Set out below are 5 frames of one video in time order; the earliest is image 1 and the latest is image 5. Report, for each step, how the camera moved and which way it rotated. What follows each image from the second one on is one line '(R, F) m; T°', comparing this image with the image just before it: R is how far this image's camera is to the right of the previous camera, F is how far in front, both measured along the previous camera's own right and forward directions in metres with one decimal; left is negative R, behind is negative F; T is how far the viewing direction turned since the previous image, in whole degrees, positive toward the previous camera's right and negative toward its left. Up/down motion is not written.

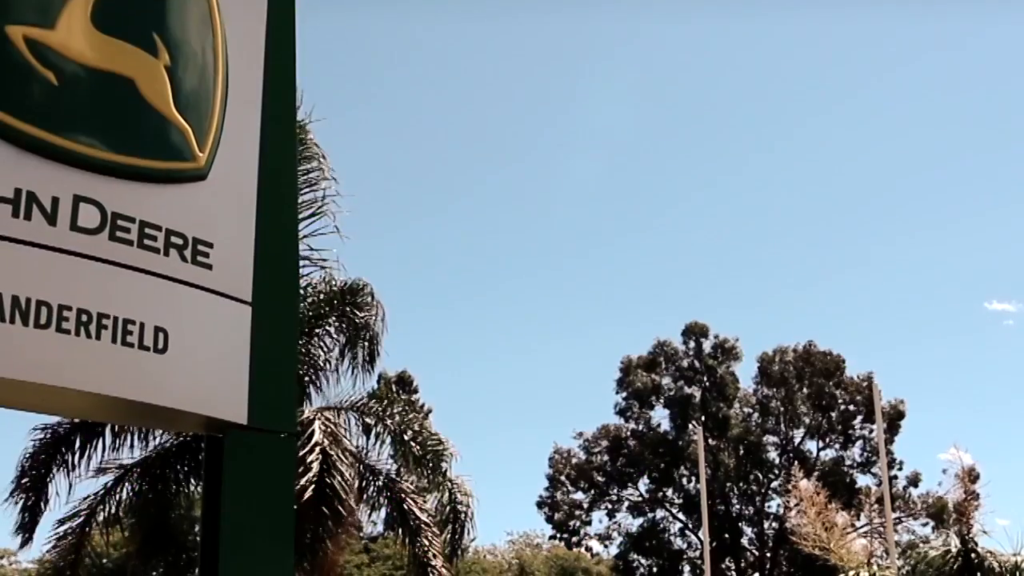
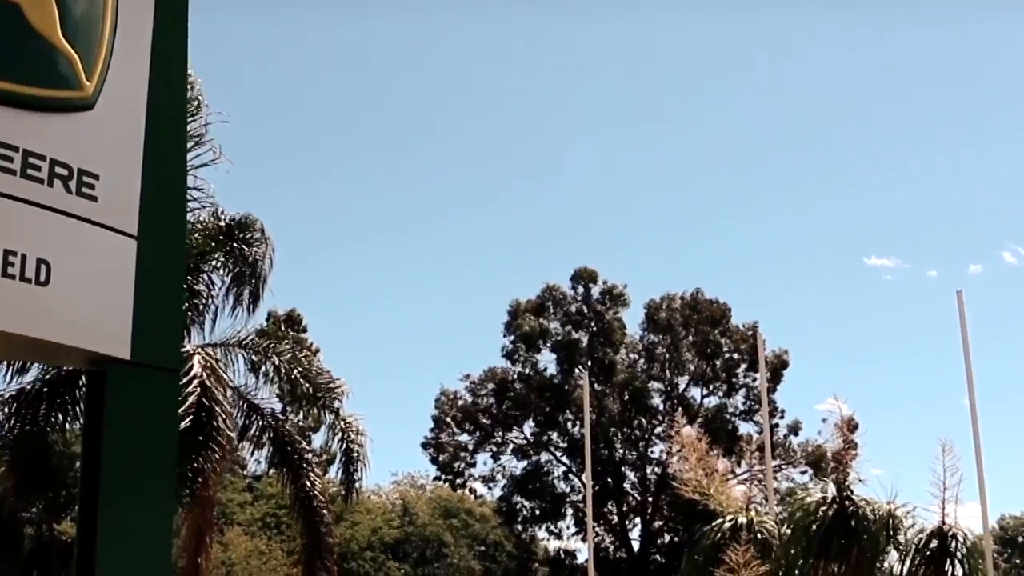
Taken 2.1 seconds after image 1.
(0.0, 0.0) m; +4°
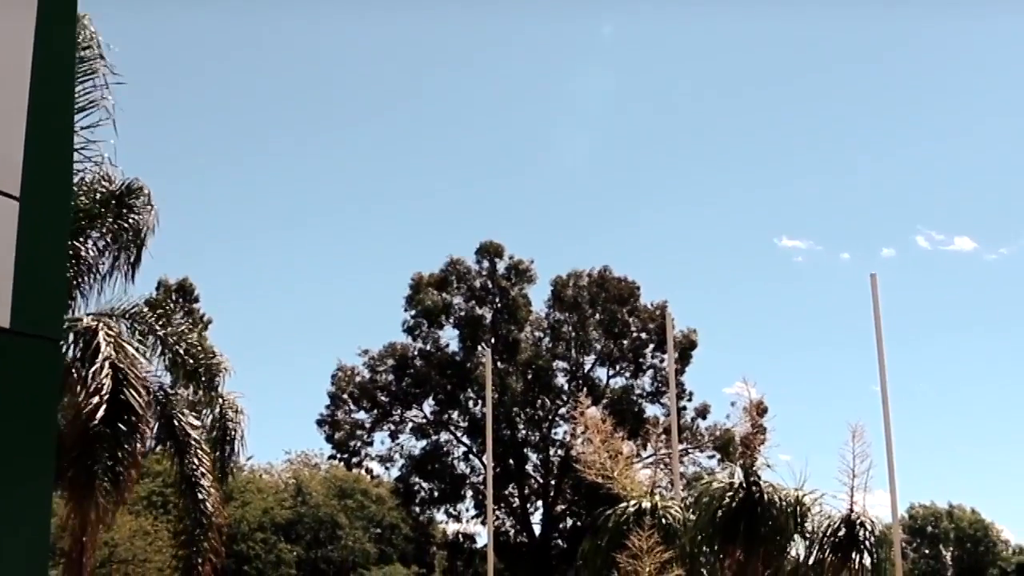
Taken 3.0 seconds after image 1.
(+0.1, +0.6) m; +3°
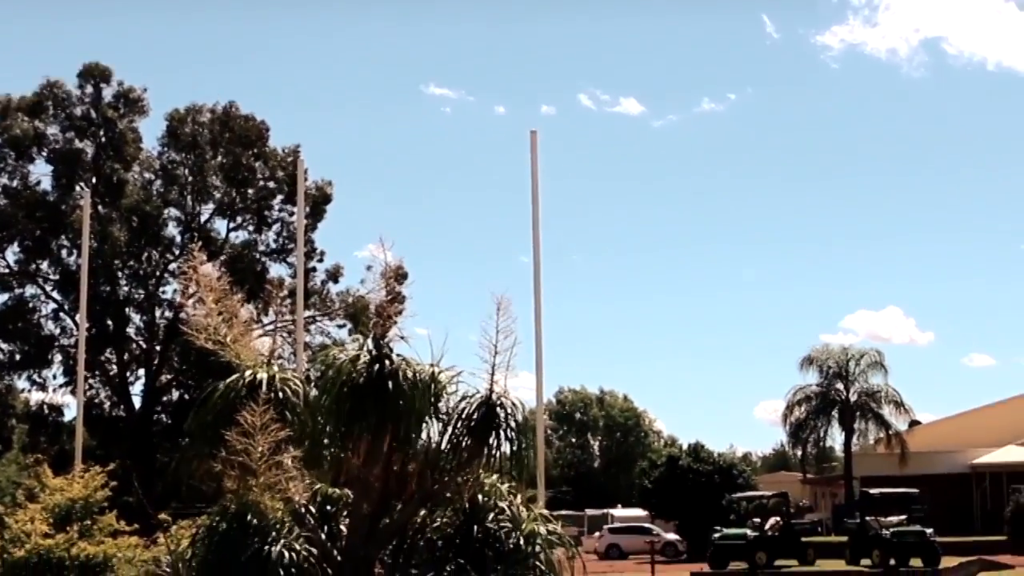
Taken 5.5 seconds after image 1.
(+0.2, +1.8) m; +13°
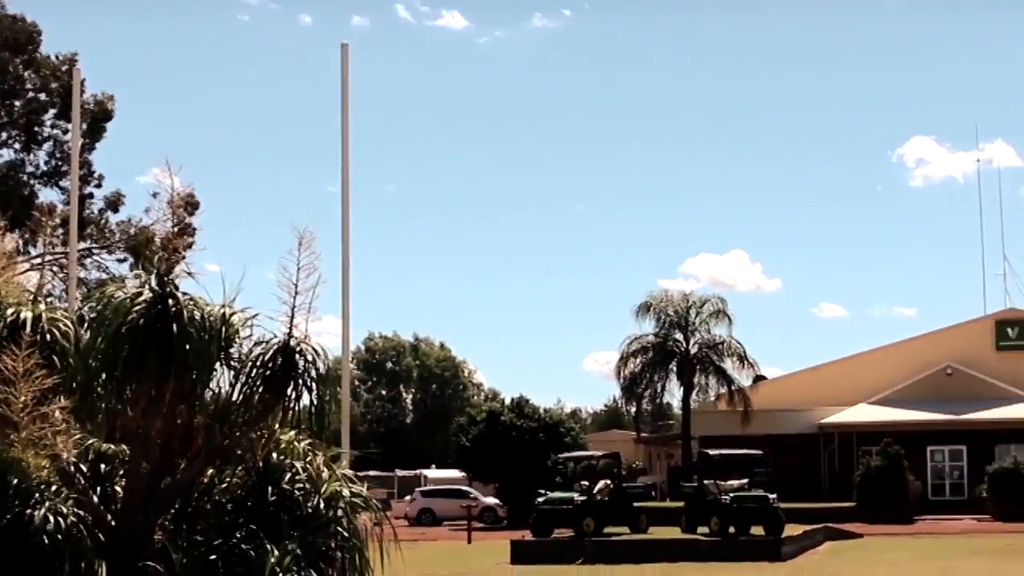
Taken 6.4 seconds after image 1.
(0.0, +1.3) m; +7°
